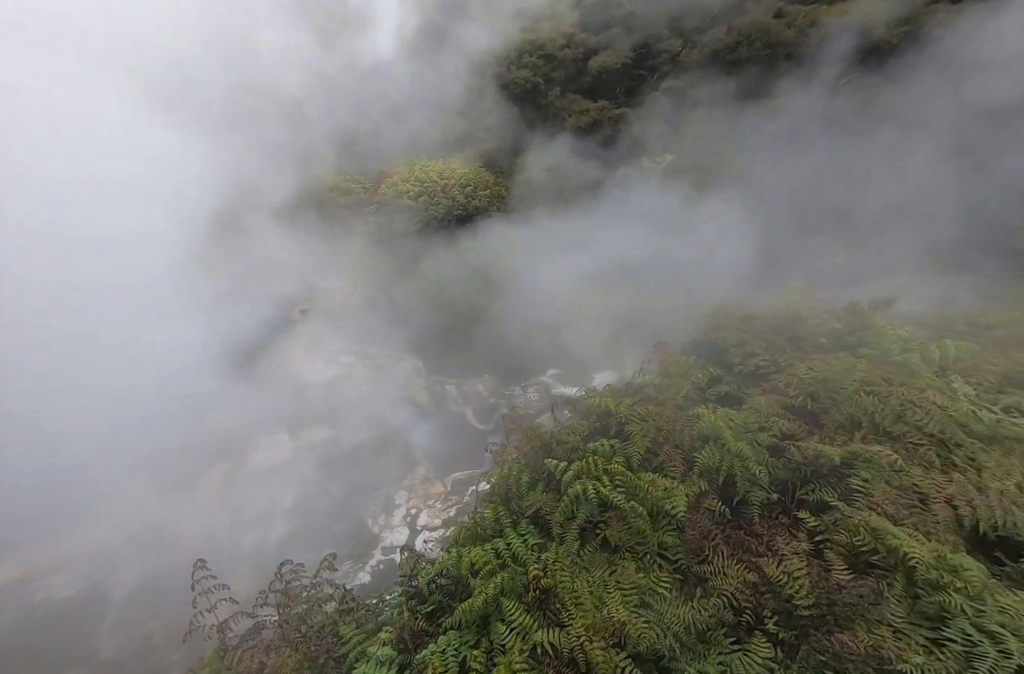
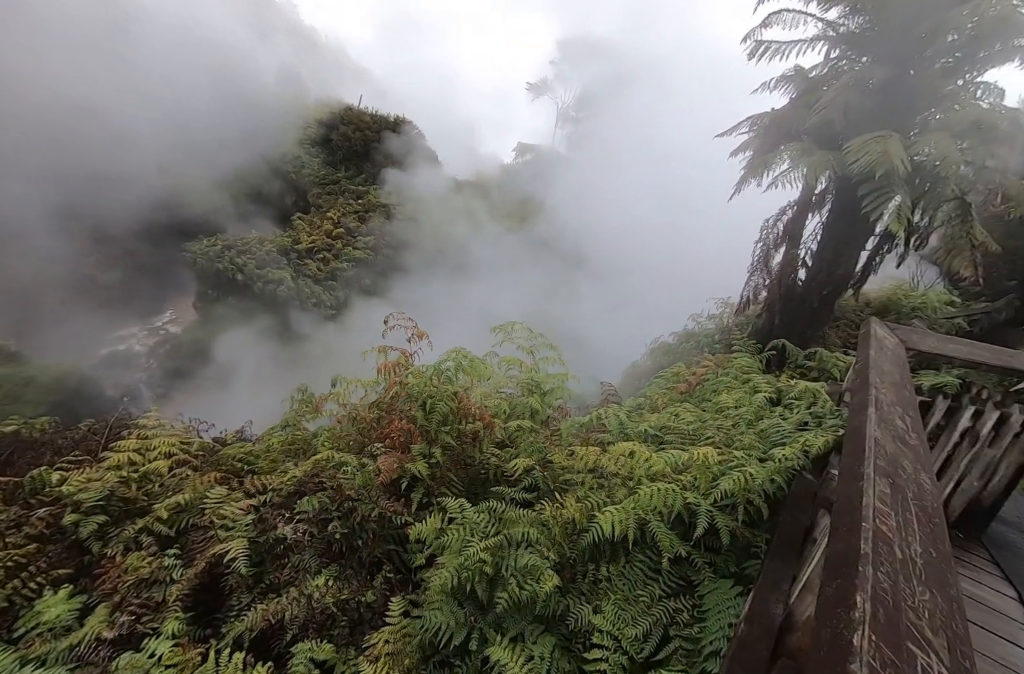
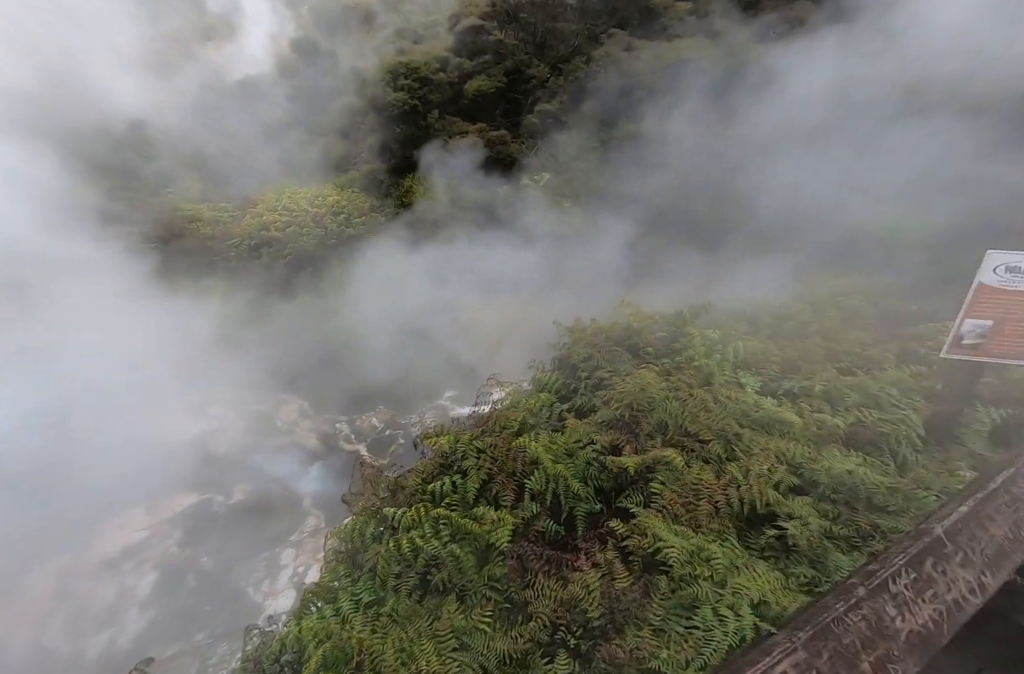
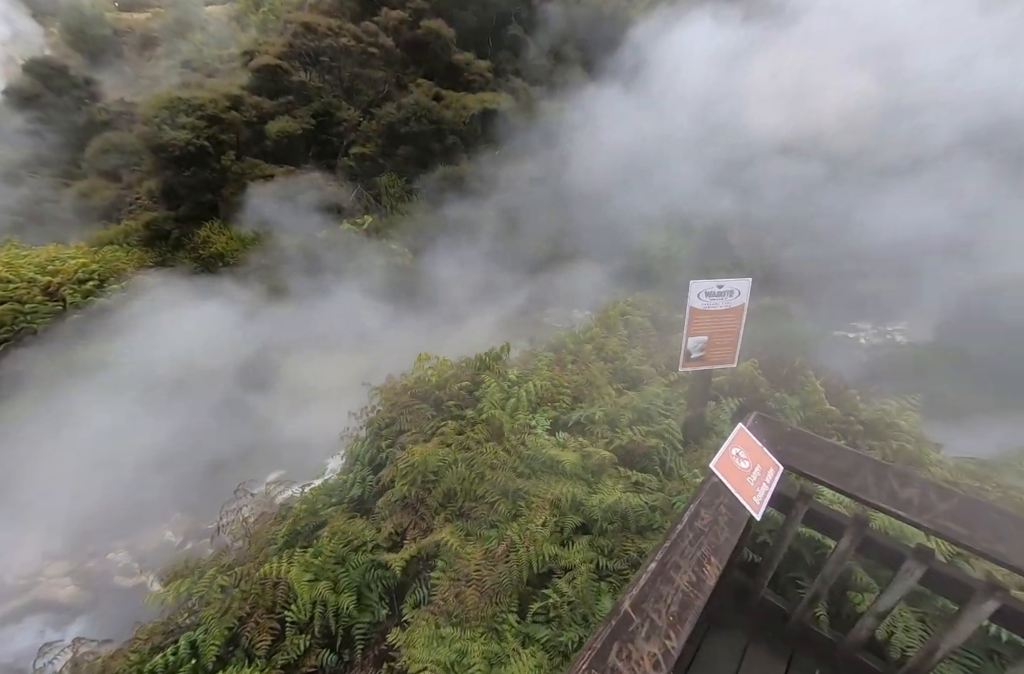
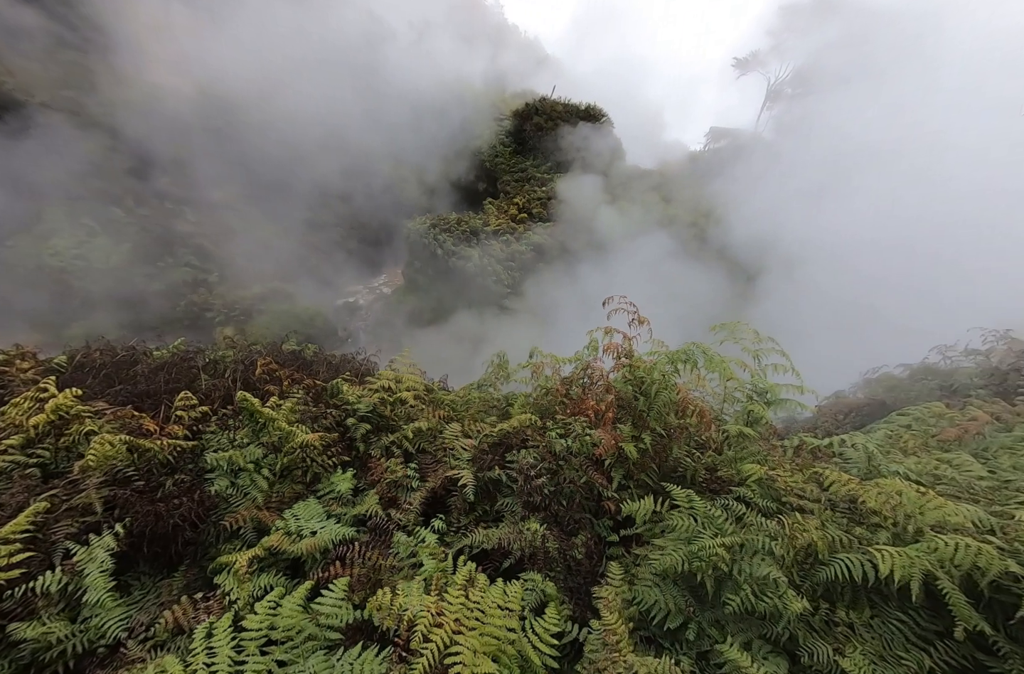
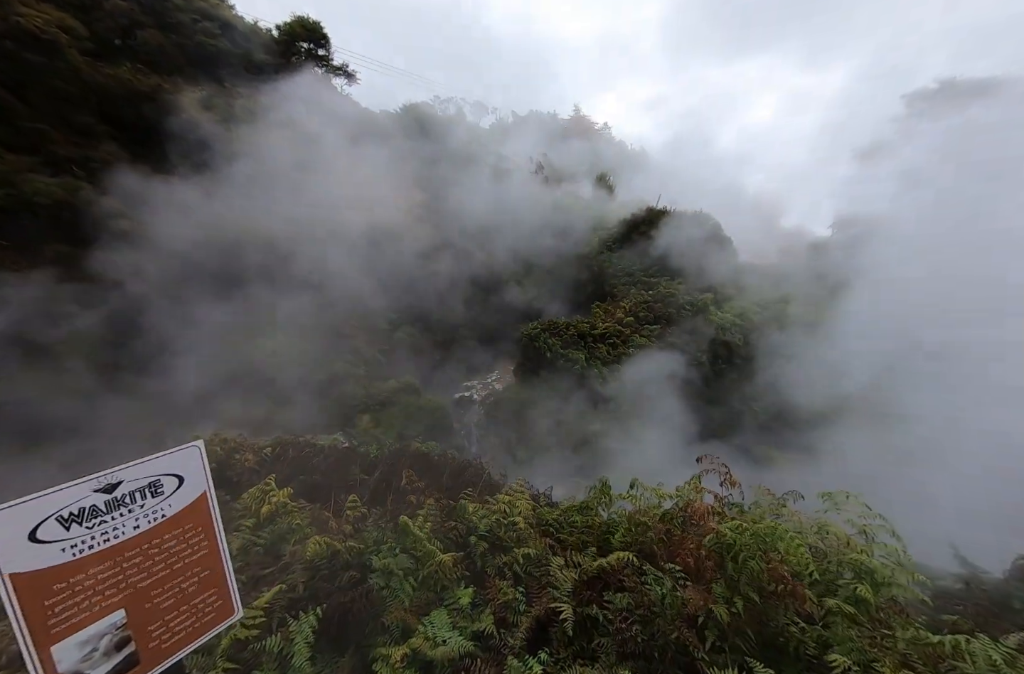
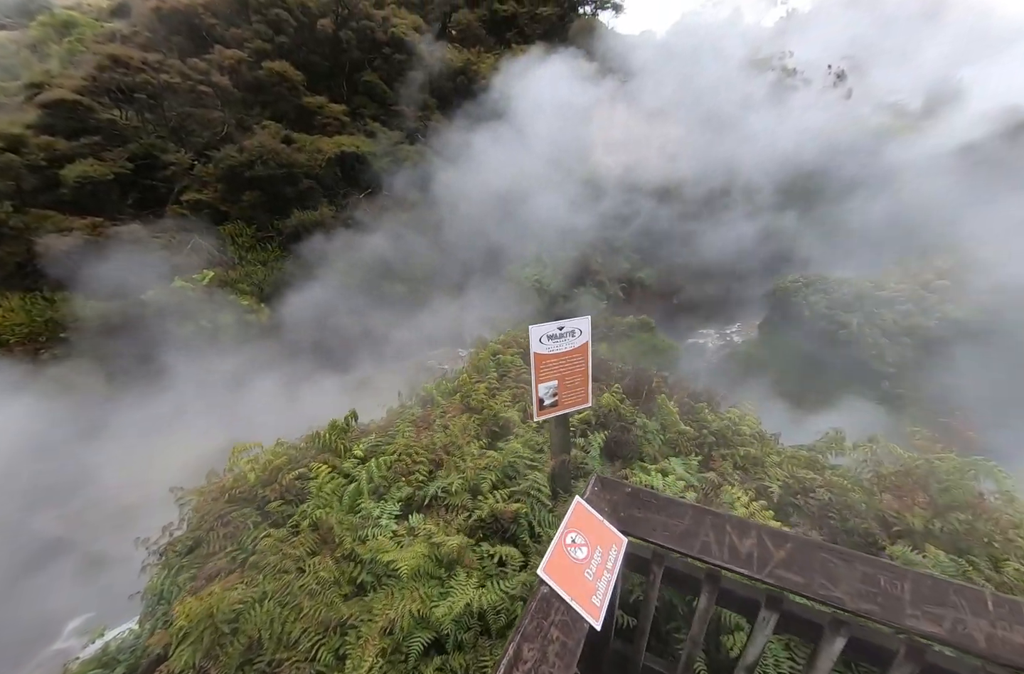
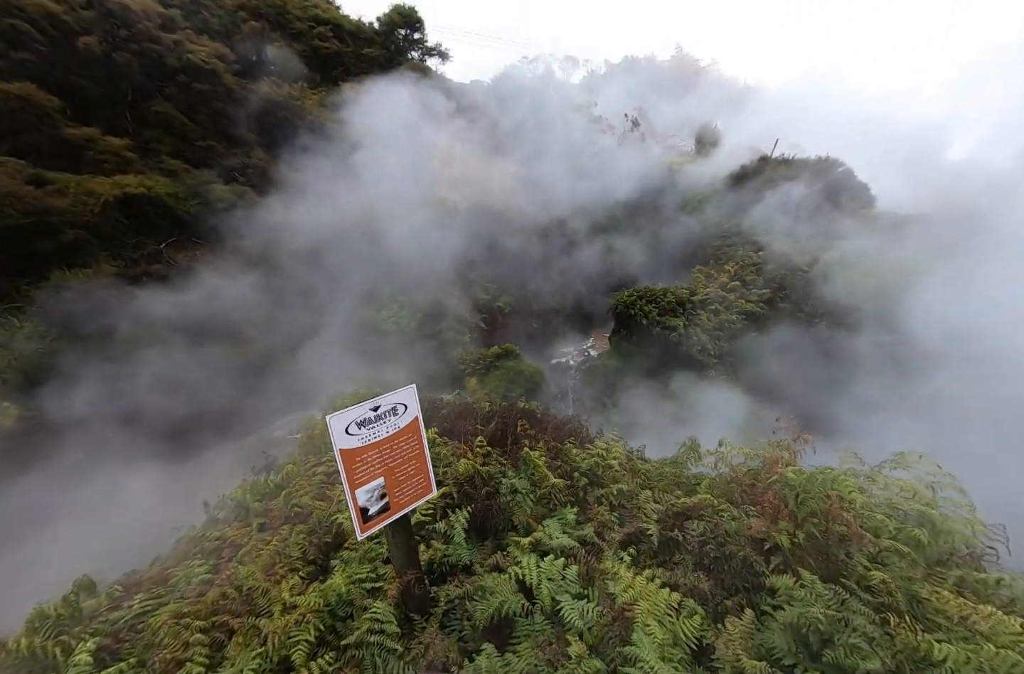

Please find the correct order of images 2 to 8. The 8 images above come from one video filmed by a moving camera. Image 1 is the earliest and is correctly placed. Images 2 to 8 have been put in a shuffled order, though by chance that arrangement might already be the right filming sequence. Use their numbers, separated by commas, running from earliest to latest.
3, 4, 7, 8, 6, 5, 2
